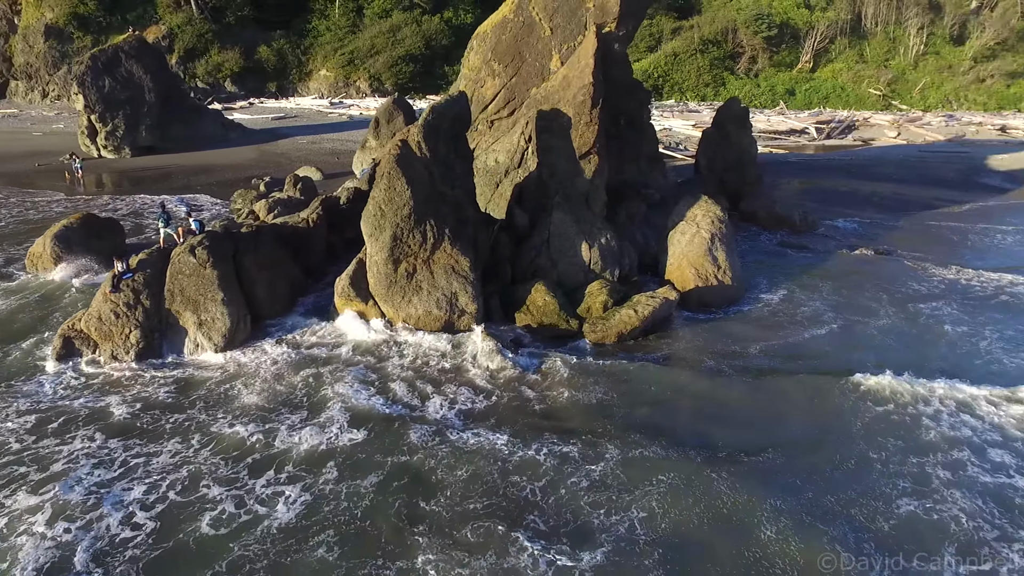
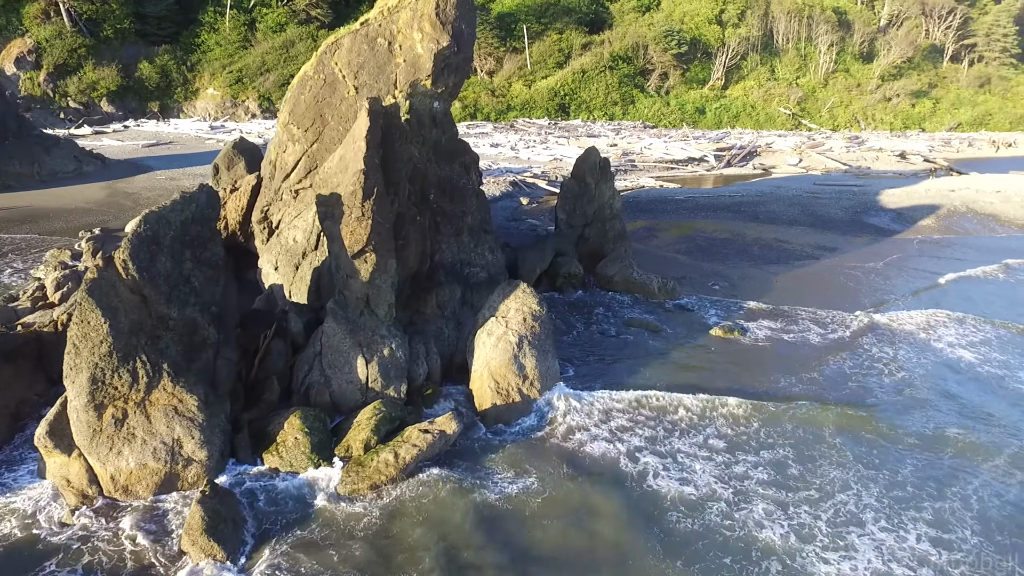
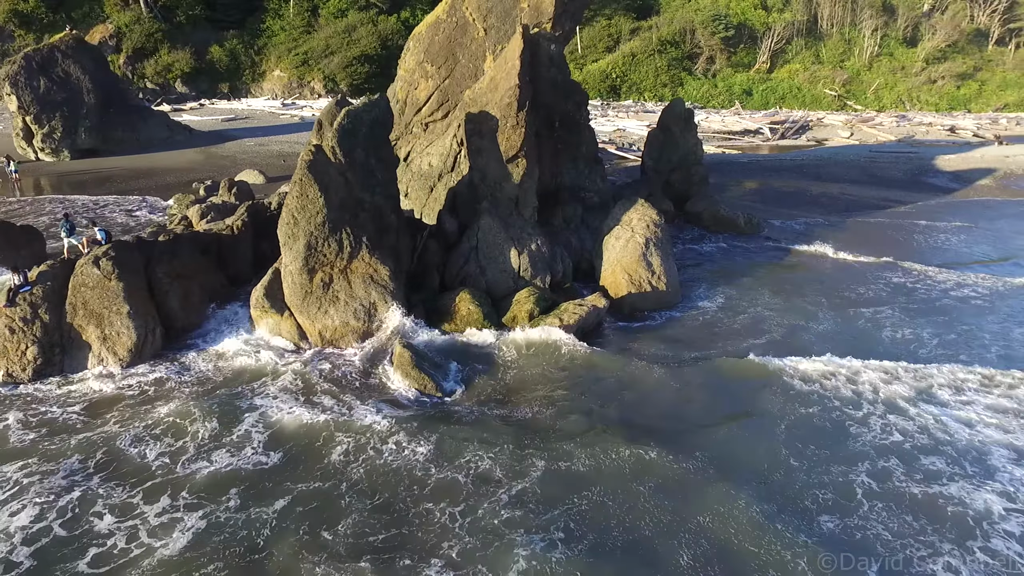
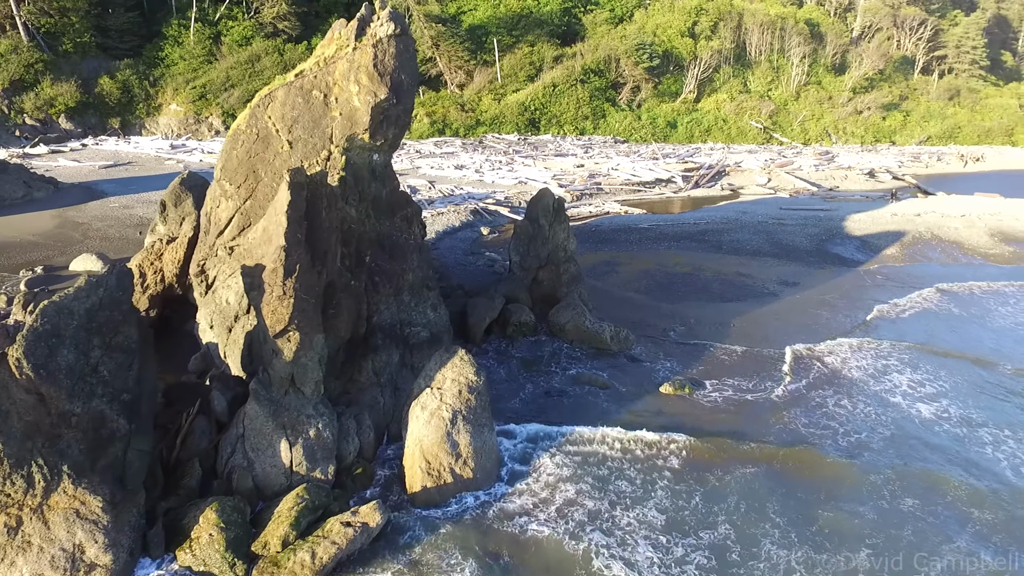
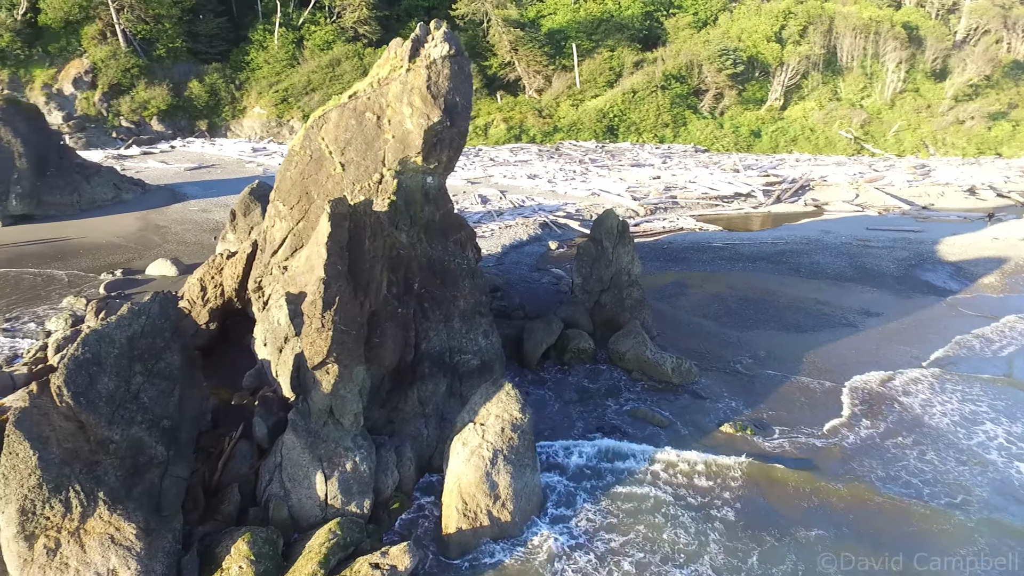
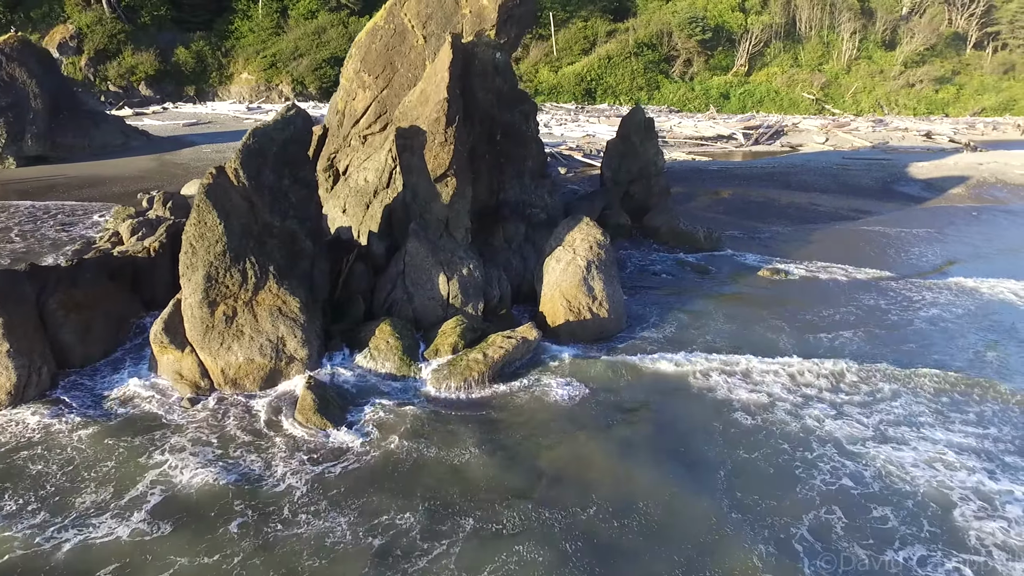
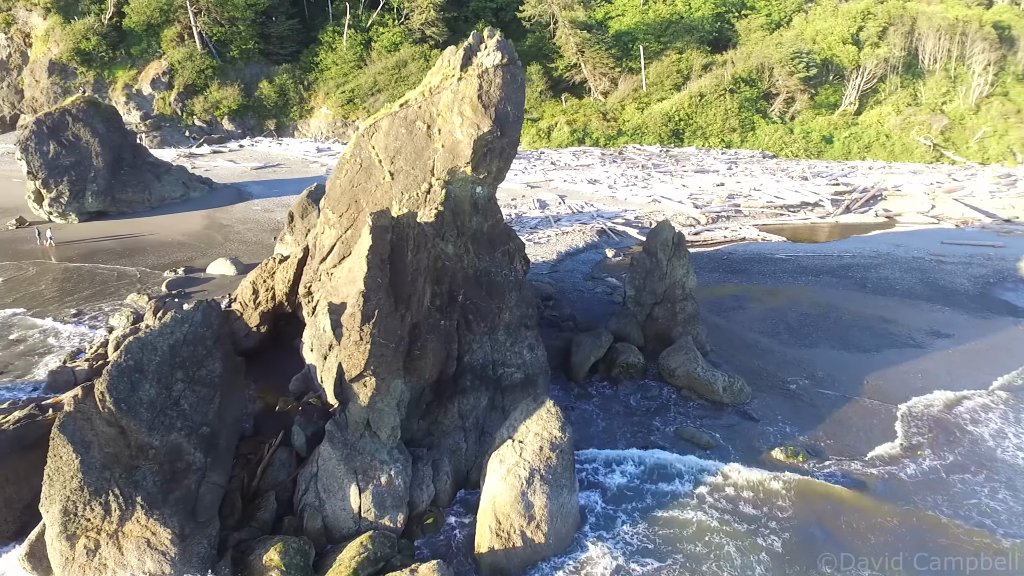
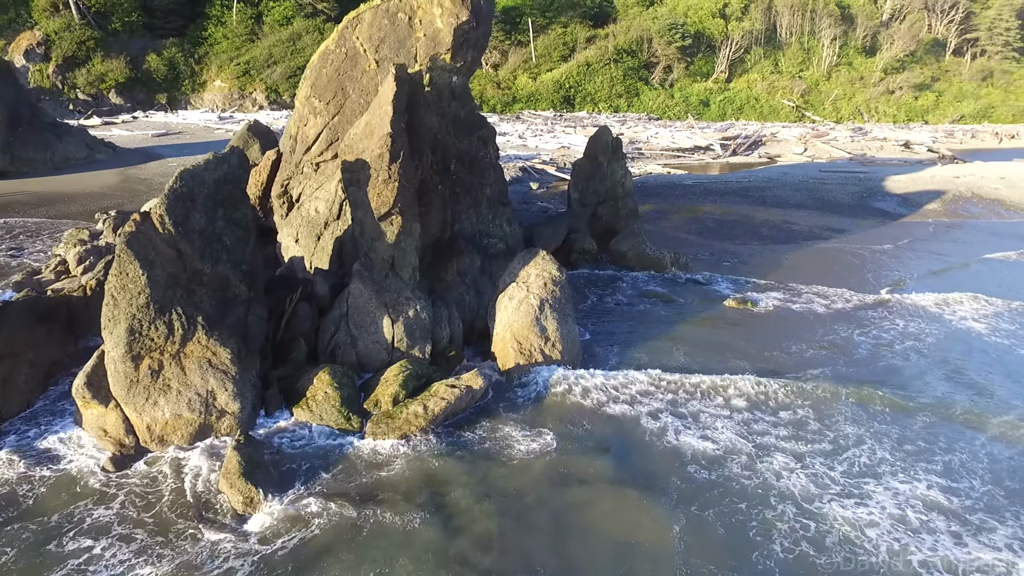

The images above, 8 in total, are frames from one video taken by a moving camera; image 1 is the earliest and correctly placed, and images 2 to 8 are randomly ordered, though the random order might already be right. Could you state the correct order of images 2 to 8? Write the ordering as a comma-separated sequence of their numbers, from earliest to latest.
3, 6, 8, 2, 4, 5, 7
